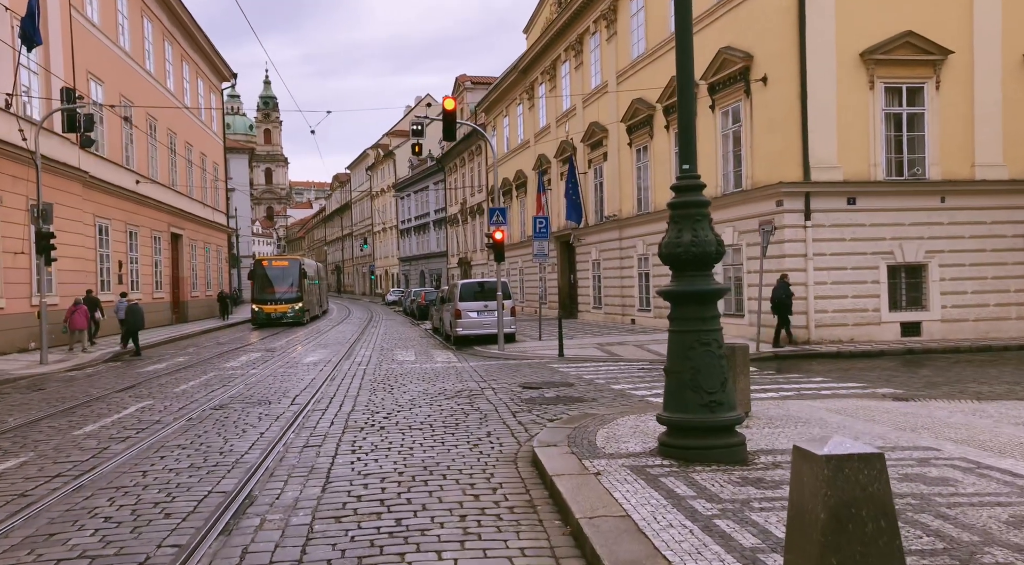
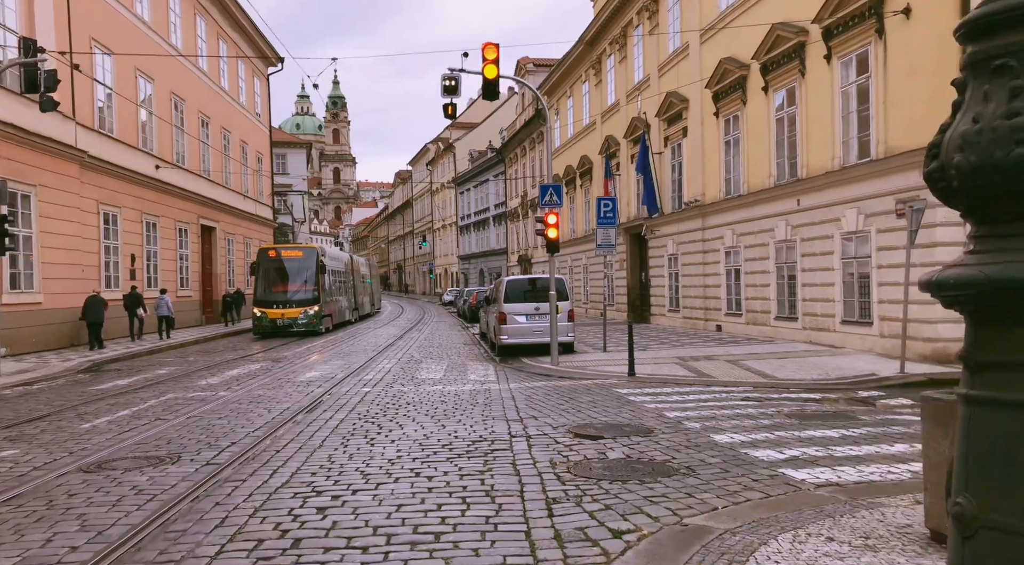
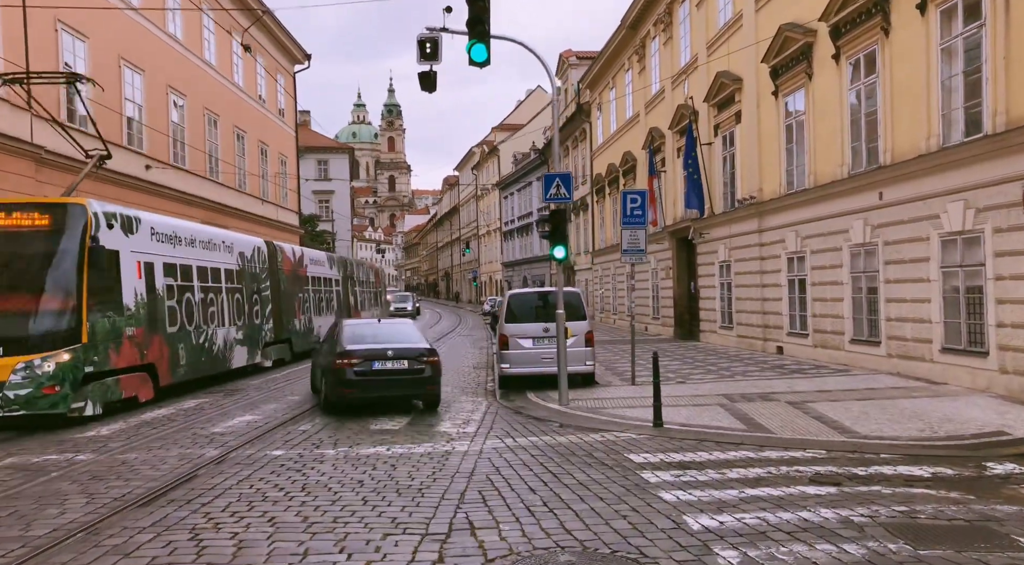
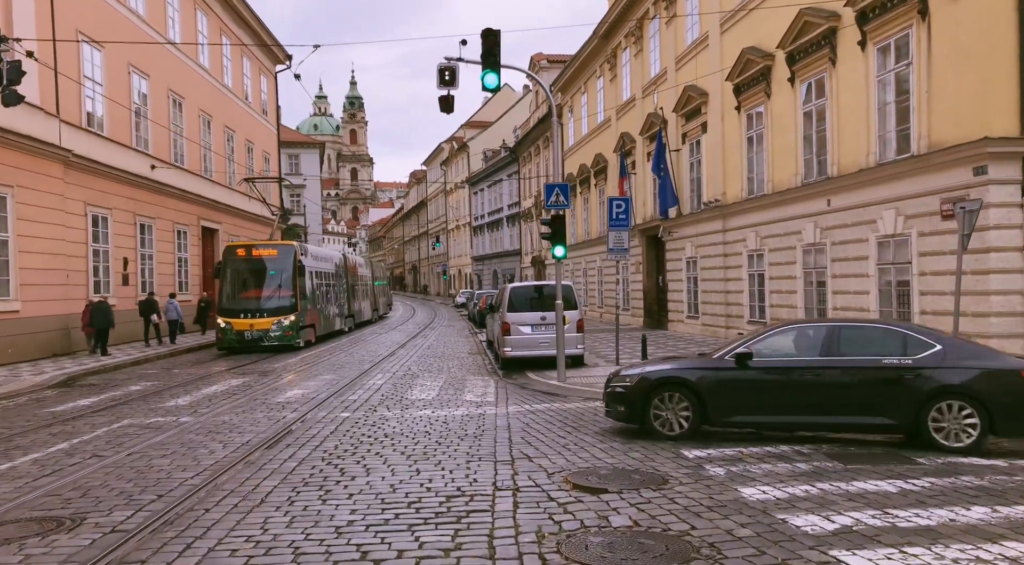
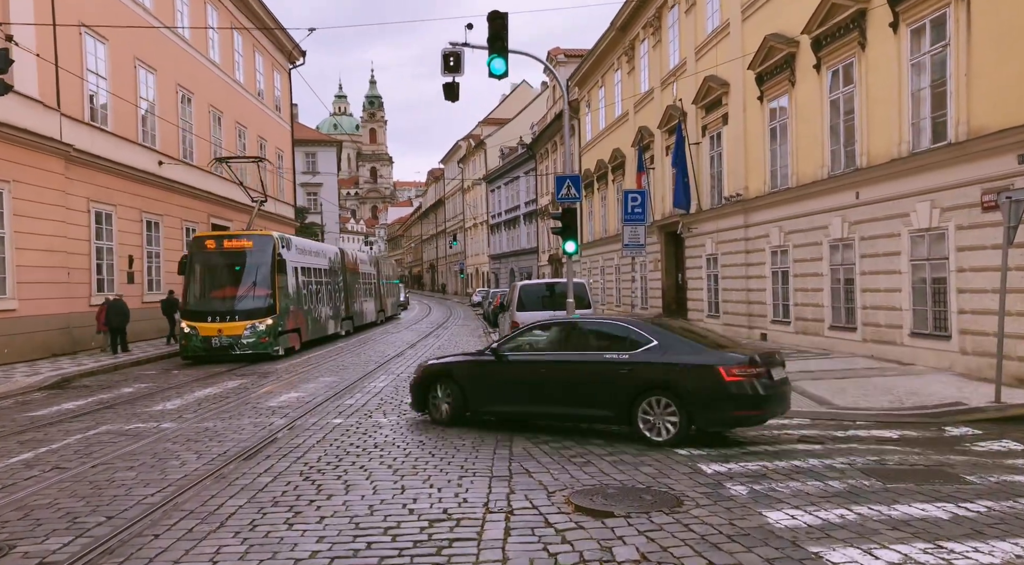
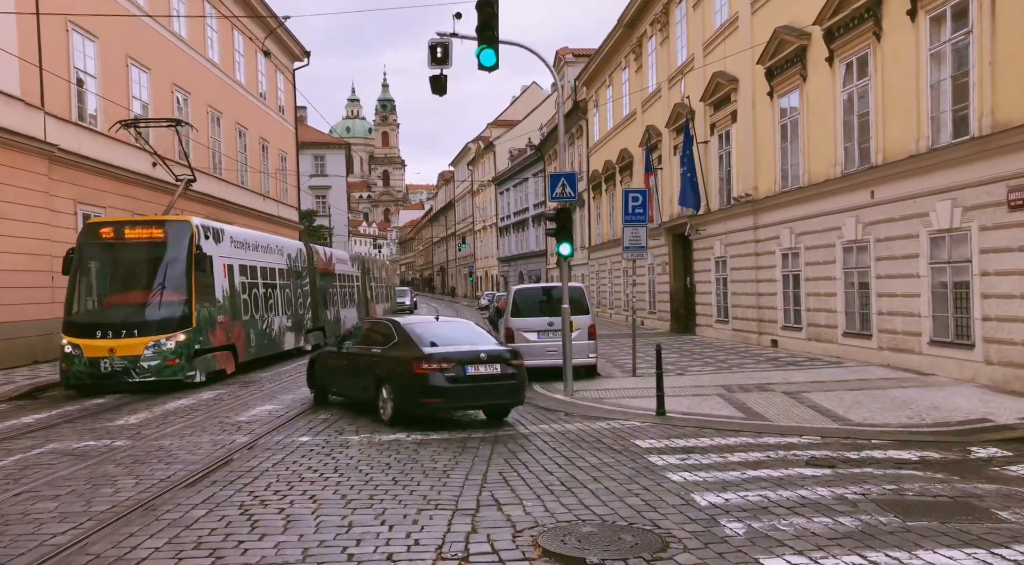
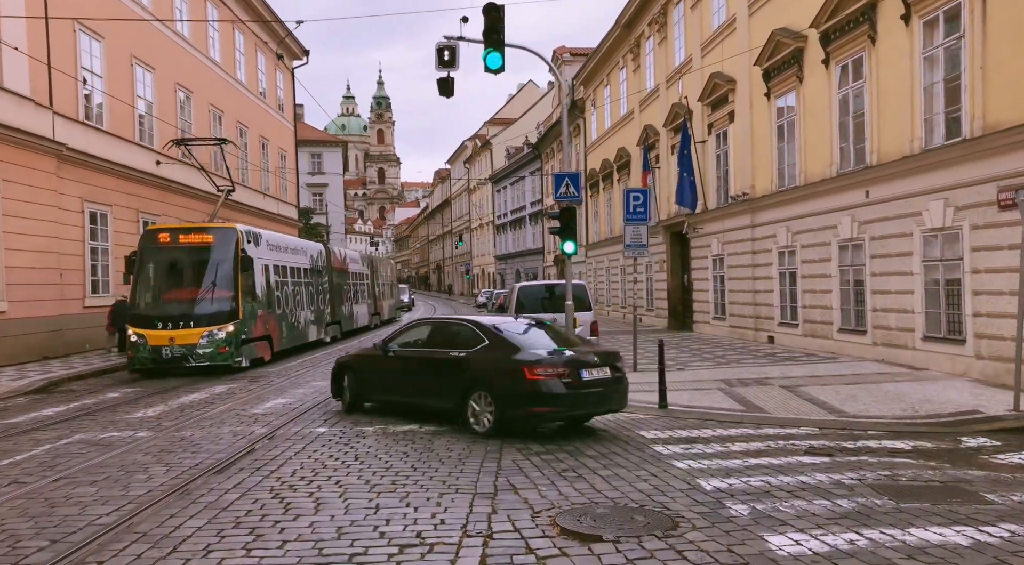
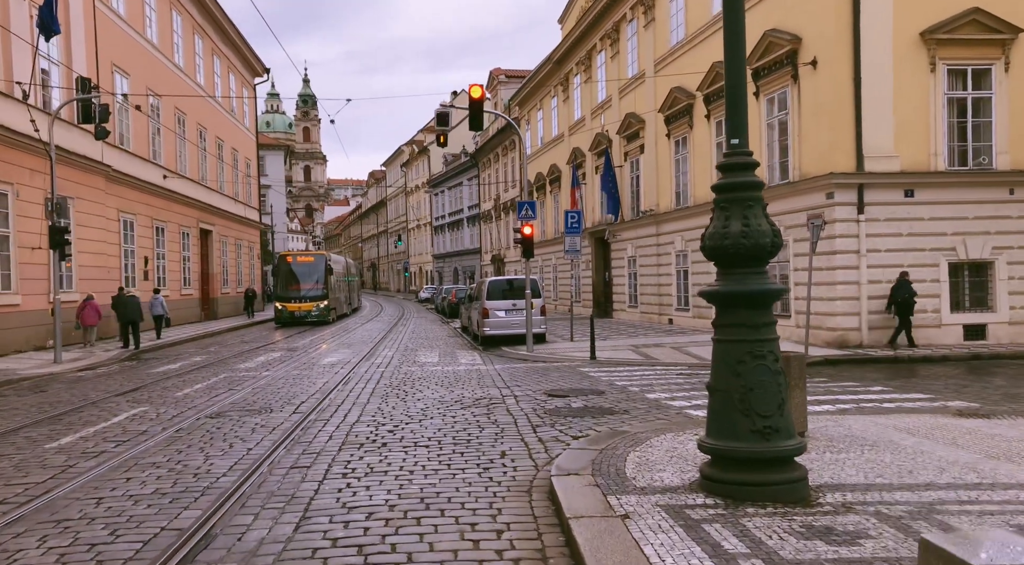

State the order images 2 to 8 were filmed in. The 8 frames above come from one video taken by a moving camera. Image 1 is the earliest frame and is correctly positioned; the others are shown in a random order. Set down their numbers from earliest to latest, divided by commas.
8, 2, 4, 5, 7, 6, 3
